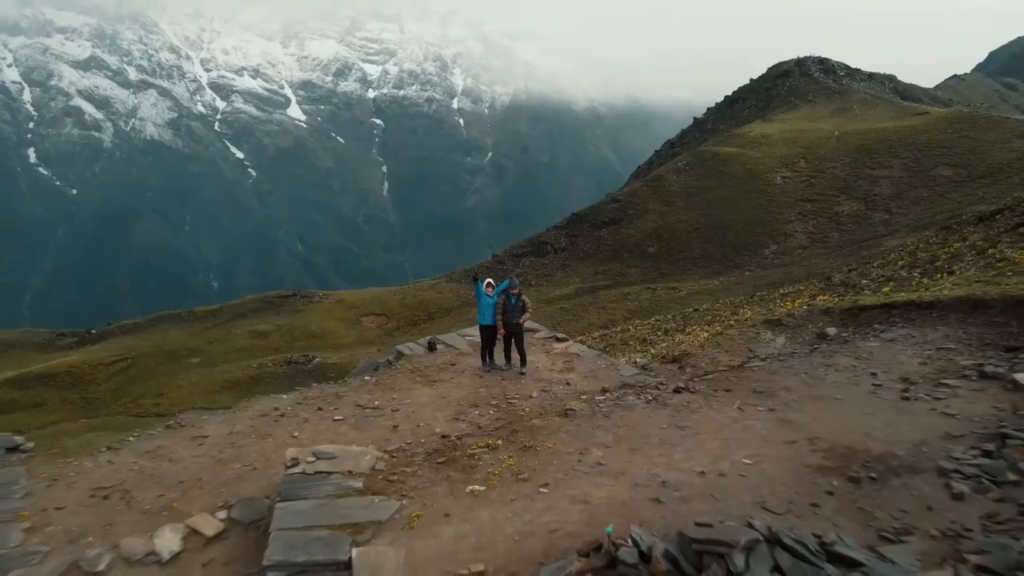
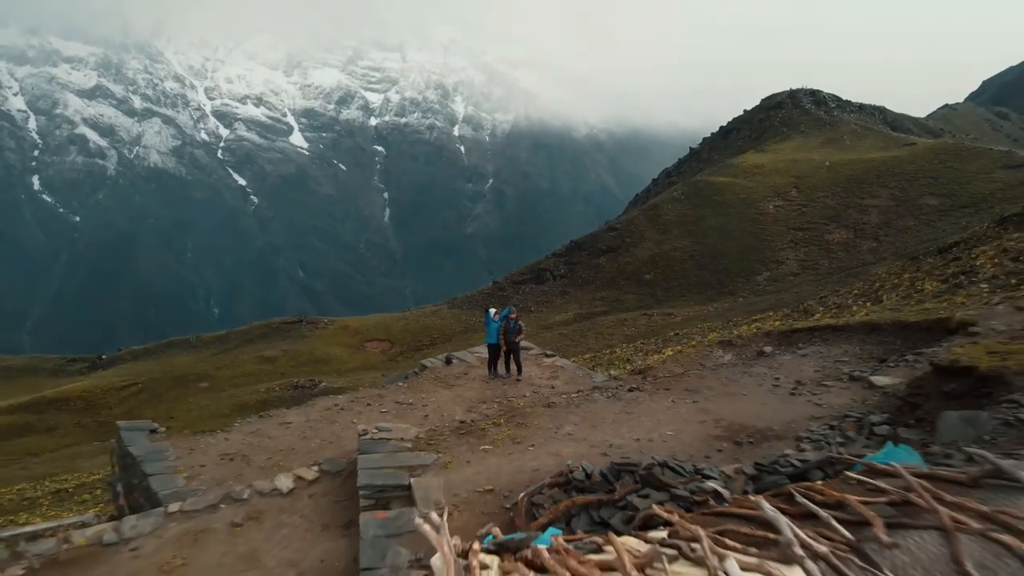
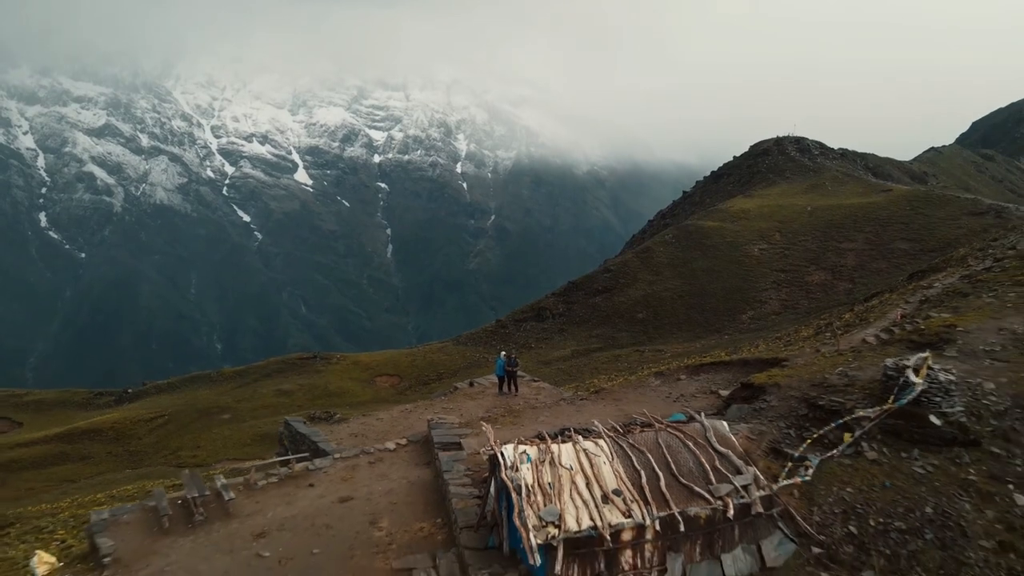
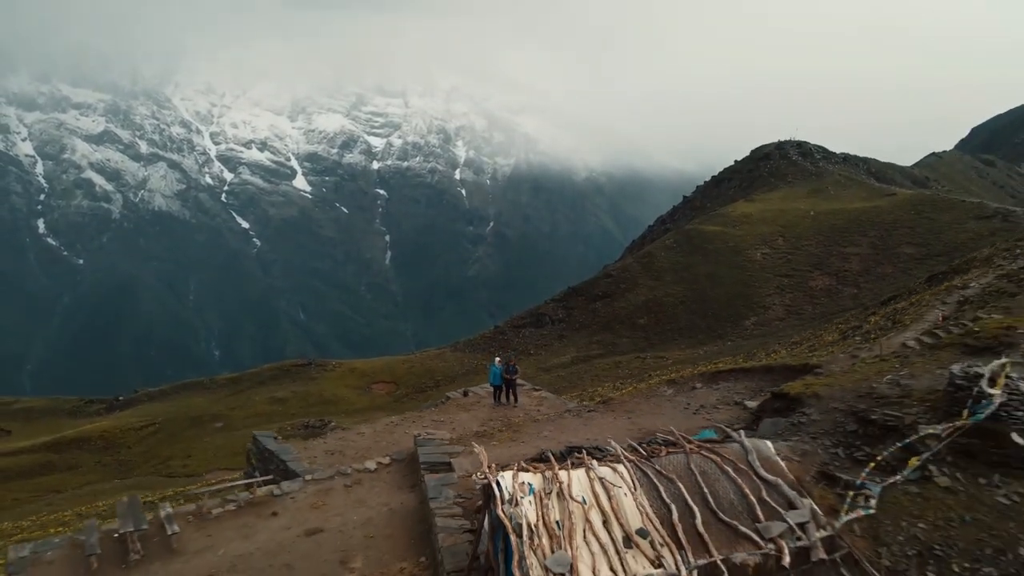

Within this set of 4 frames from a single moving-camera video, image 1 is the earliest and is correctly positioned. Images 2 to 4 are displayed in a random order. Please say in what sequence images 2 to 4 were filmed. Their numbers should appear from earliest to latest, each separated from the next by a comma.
2, 4, 3
